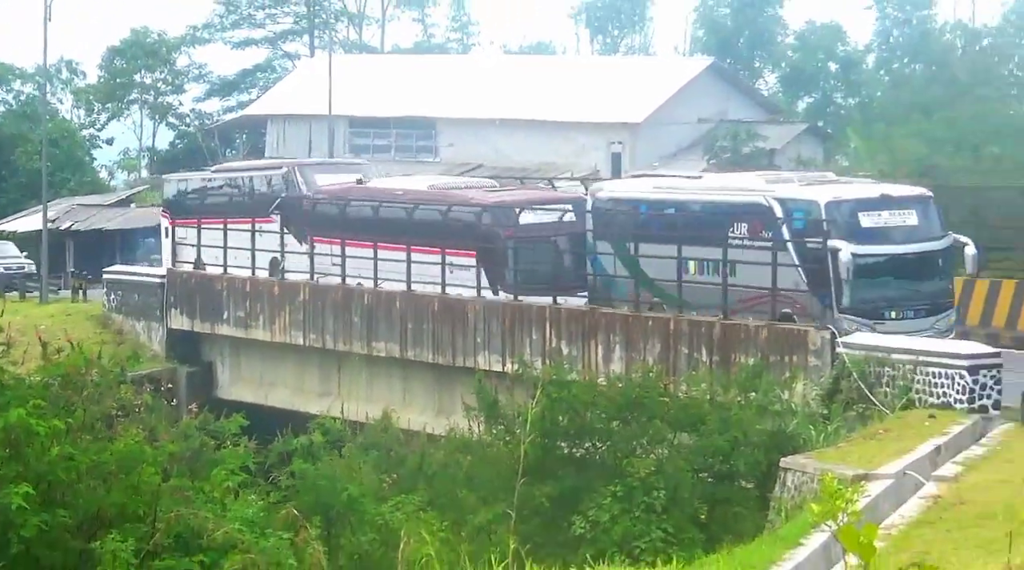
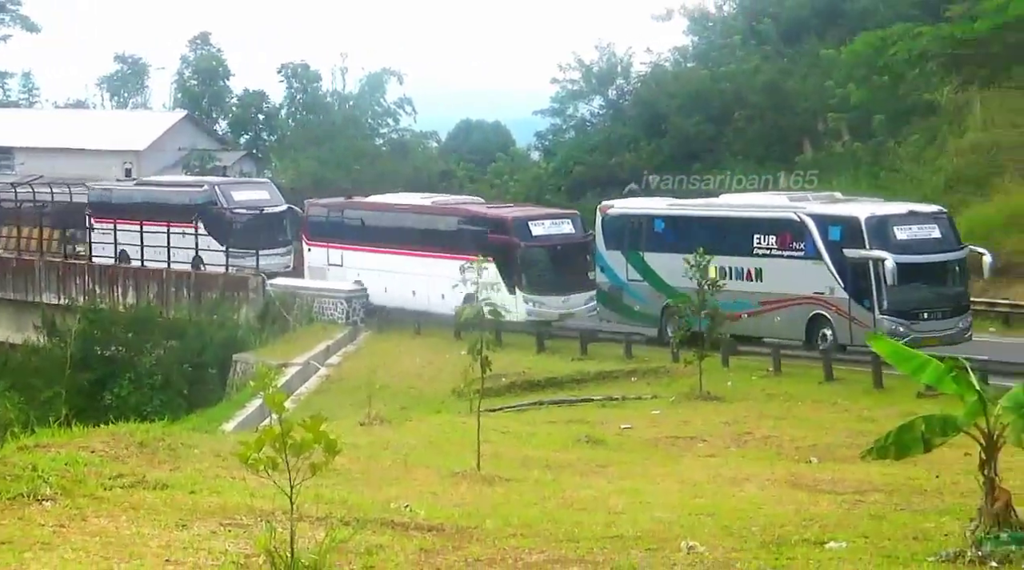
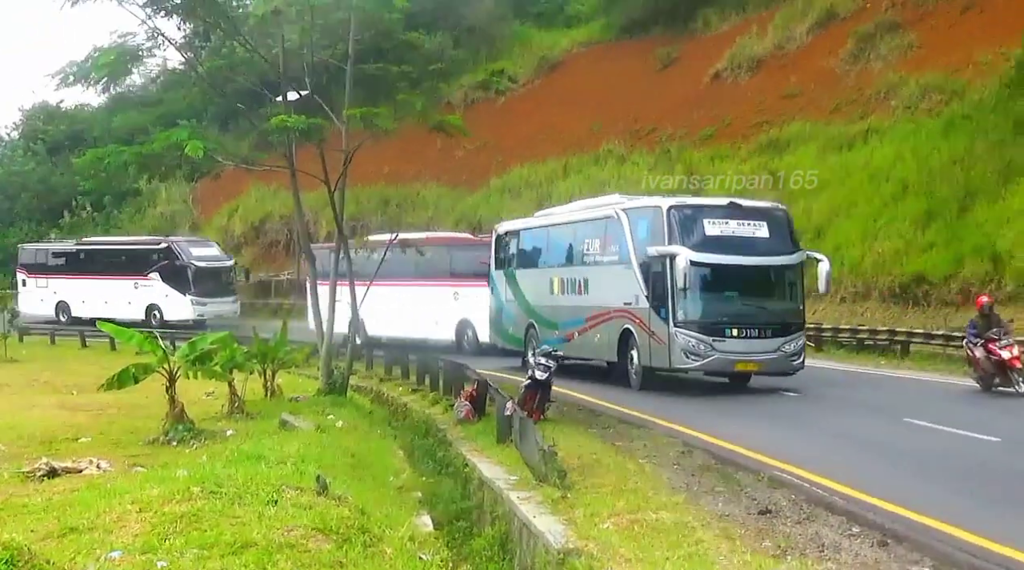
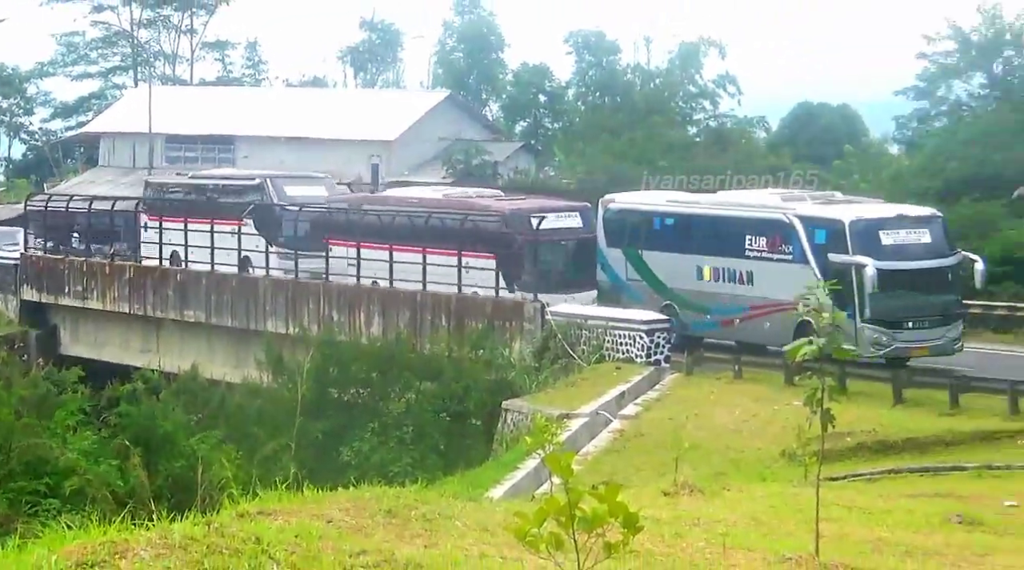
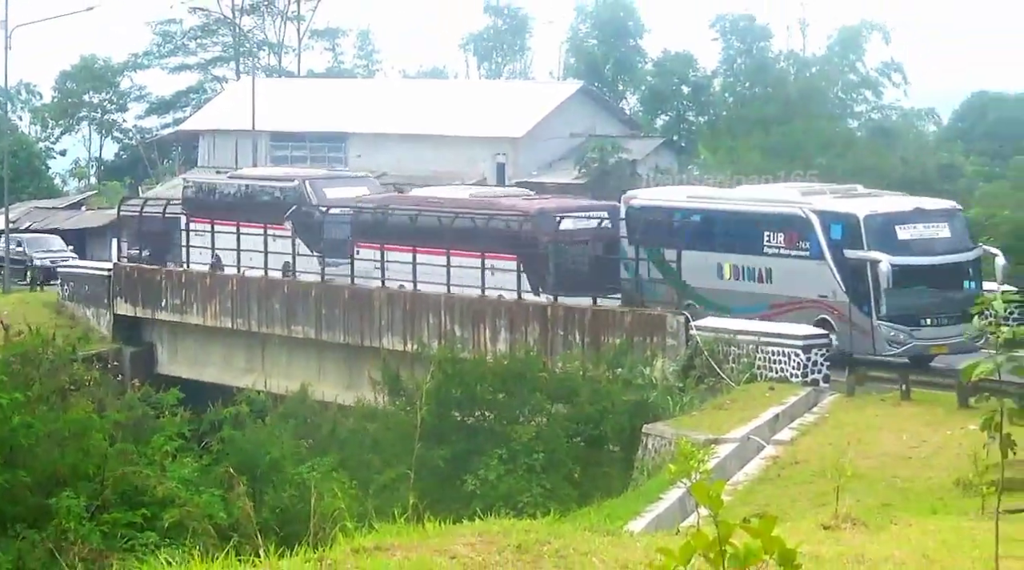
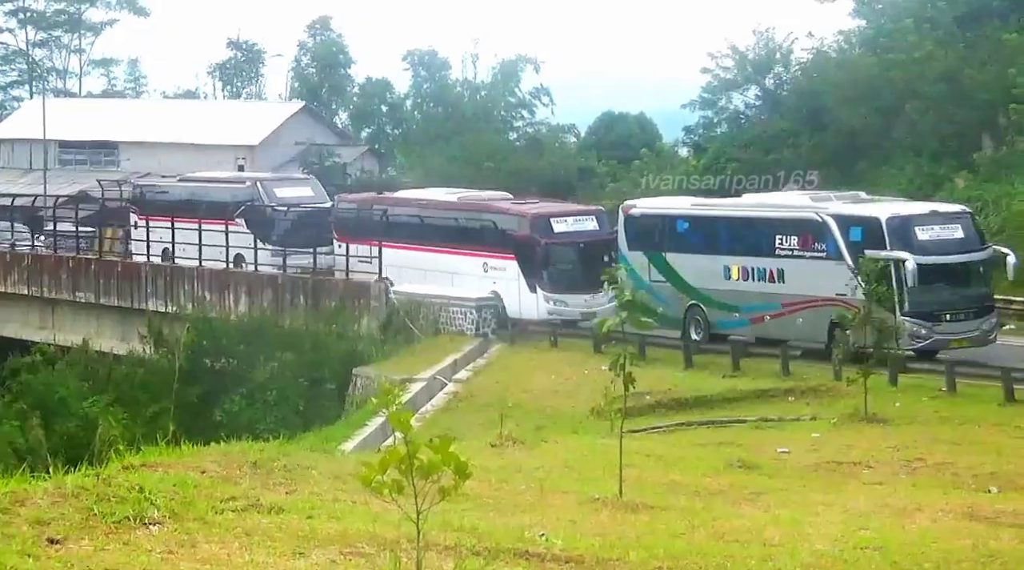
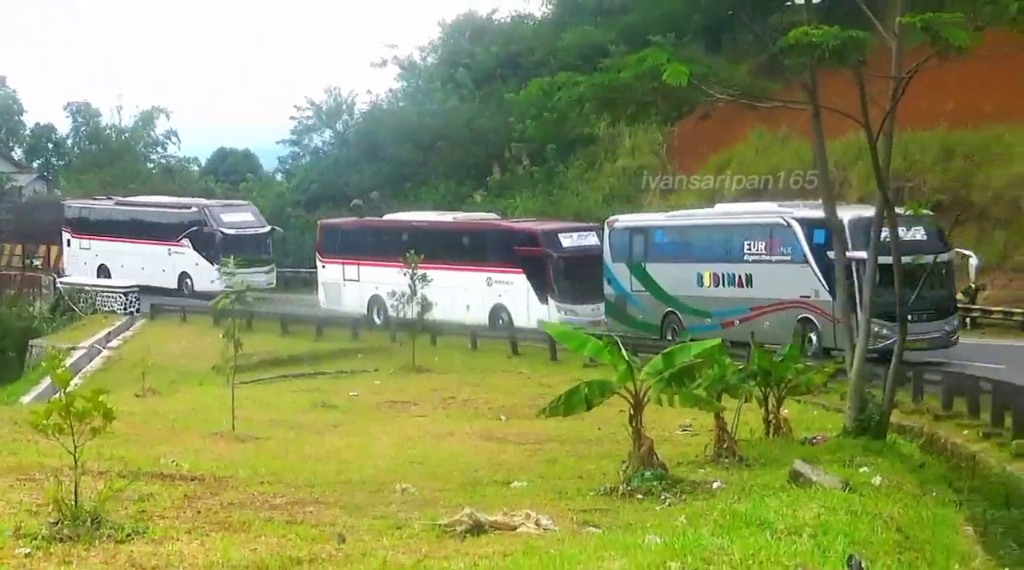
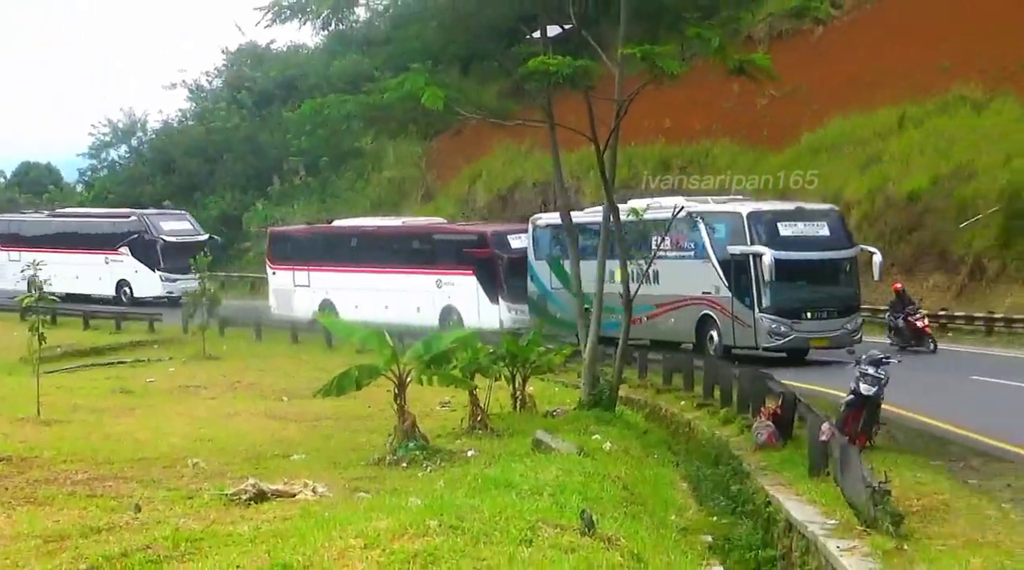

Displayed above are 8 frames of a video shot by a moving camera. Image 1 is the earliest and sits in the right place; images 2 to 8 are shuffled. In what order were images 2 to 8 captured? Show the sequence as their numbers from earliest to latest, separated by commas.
5, 4, 6, 2, 7, 8, 3
